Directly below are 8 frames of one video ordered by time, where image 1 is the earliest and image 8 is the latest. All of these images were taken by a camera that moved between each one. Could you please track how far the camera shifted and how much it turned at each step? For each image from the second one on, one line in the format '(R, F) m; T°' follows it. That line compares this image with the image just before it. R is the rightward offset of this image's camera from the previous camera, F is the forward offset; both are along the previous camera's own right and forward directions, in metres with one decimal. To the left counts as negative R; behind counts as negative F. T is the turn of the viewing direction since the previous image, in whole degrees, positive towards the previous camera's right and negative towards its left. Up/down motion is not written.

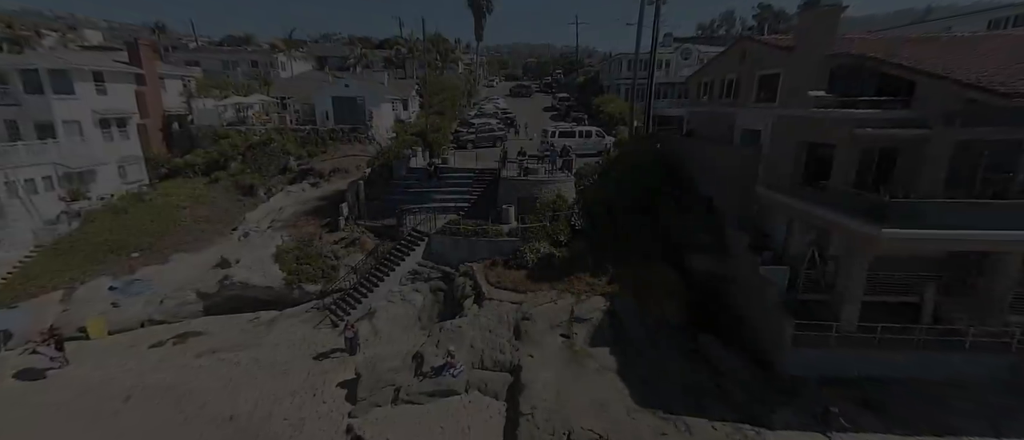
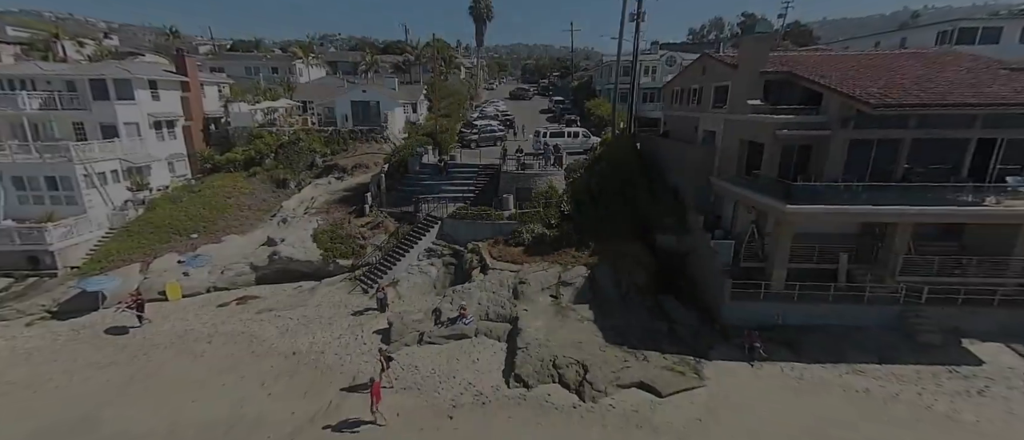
(0.0, -3.6) m; 0°
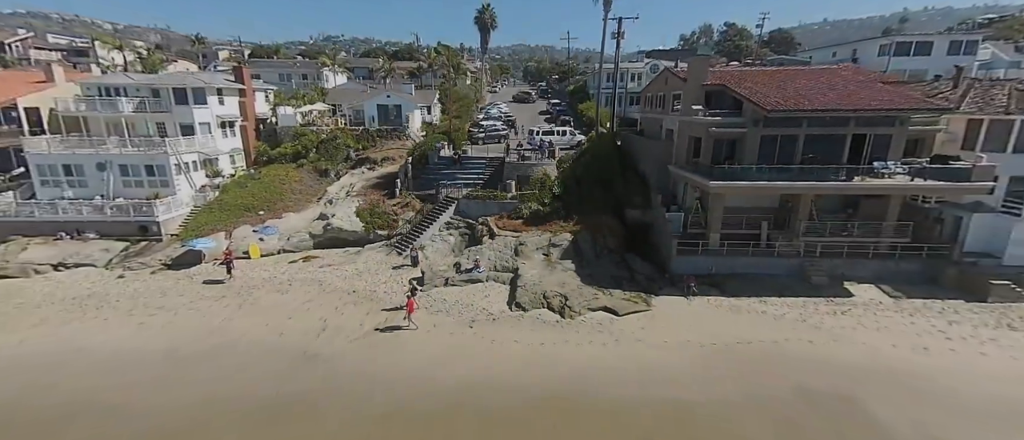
(0.0, -5.7) m; 0°
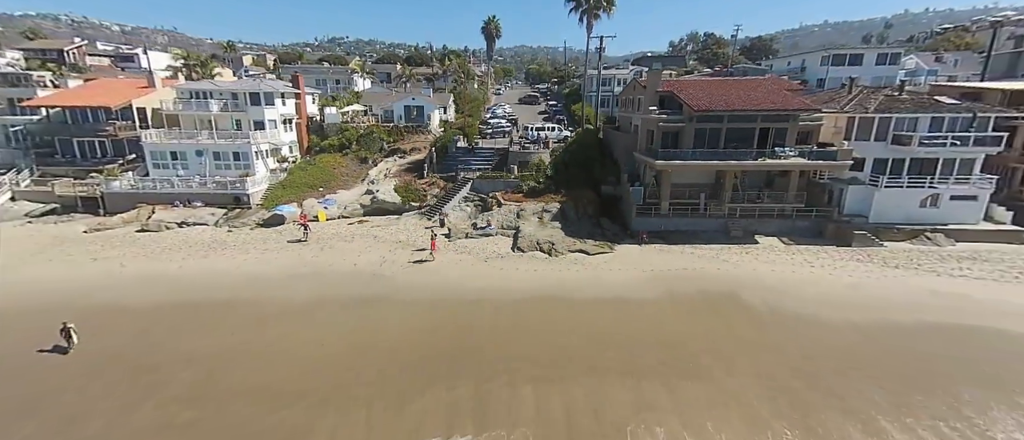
(0.0, -8.1) m; 0°
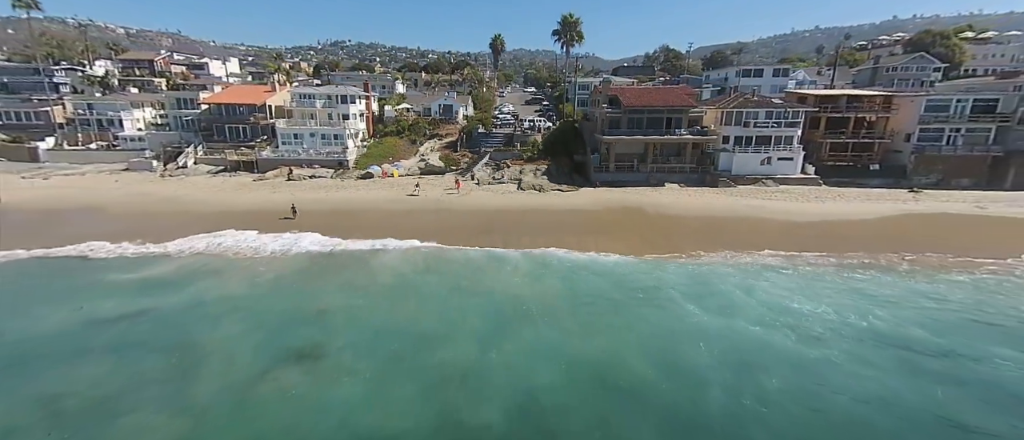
(-0.5, -18.9) m; 0°
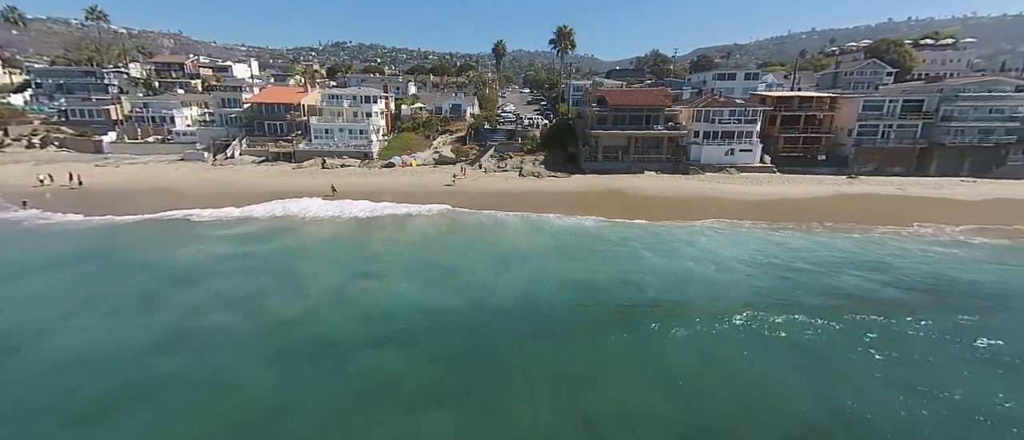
(-0.2, -8.3) m; 0°
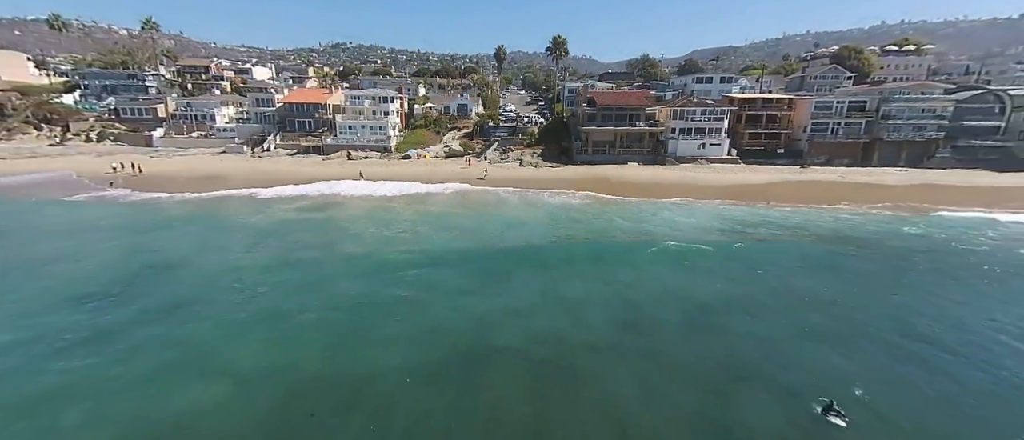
(-0.2, -8.6) m; 0°
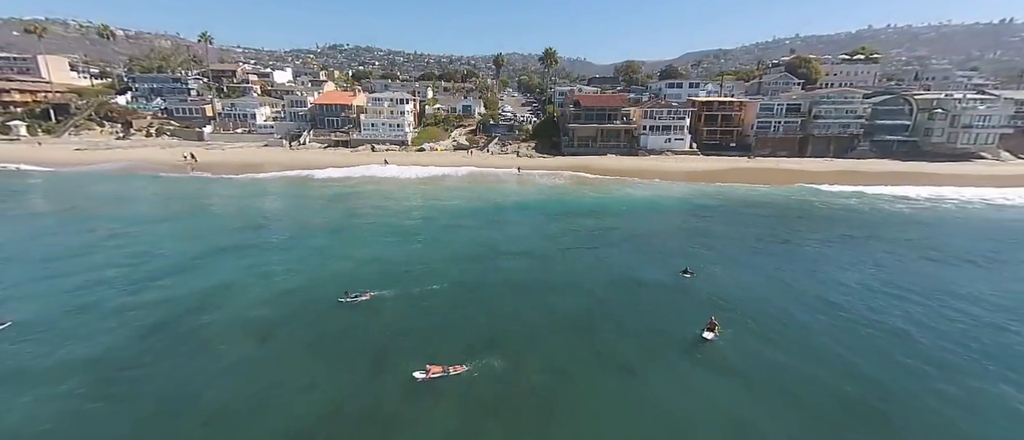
(-0.3, -12.6) m; 0°
